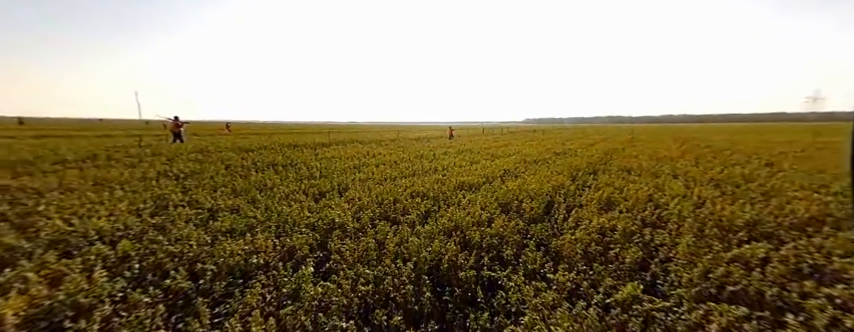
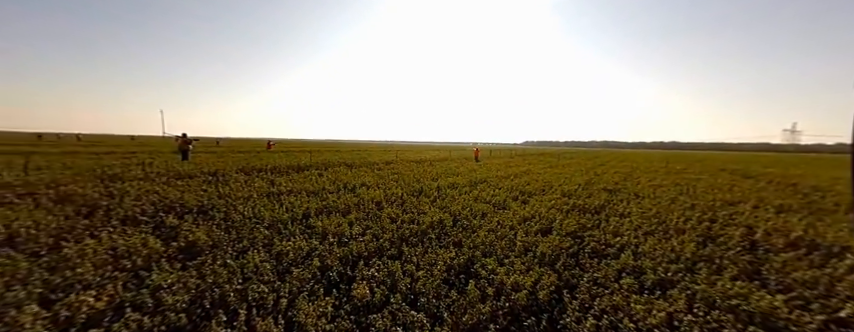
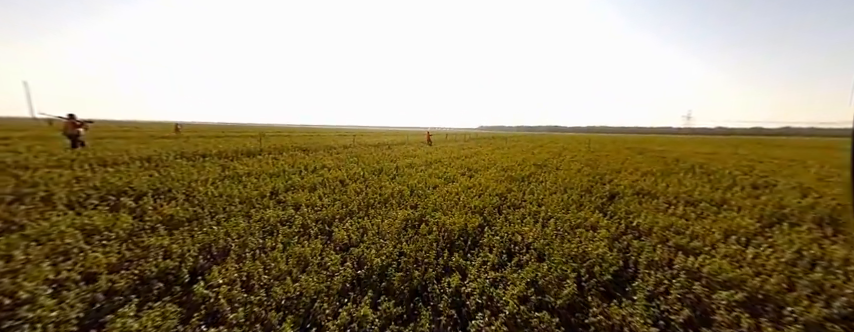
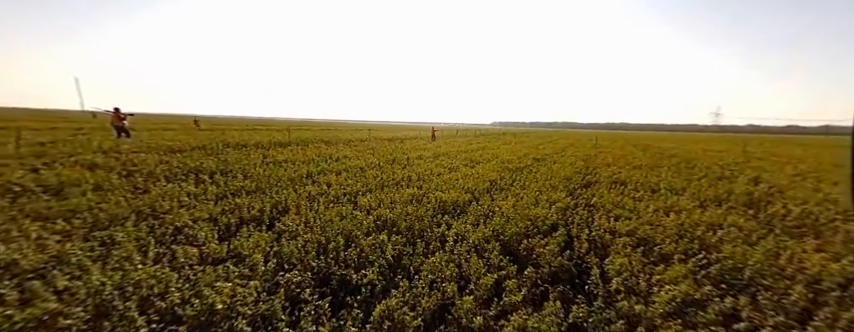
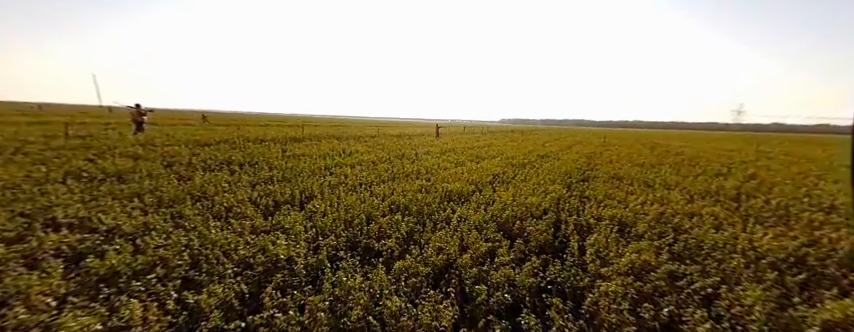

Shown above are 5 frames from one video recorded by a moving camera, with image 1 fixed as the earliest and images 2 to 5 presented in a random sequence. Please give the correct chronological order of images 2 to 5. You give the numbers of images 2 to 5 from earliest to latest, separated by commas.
5, 4, 3, 2
